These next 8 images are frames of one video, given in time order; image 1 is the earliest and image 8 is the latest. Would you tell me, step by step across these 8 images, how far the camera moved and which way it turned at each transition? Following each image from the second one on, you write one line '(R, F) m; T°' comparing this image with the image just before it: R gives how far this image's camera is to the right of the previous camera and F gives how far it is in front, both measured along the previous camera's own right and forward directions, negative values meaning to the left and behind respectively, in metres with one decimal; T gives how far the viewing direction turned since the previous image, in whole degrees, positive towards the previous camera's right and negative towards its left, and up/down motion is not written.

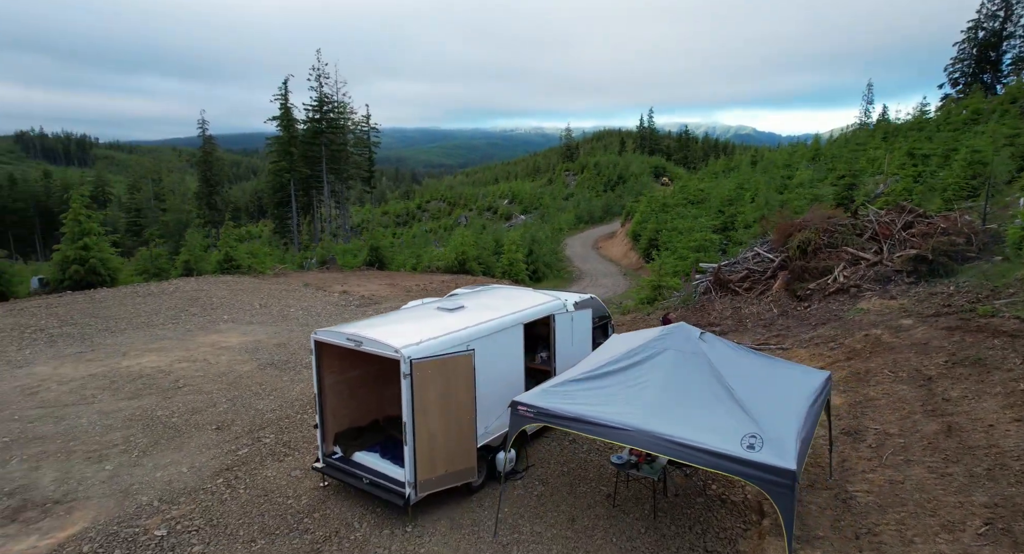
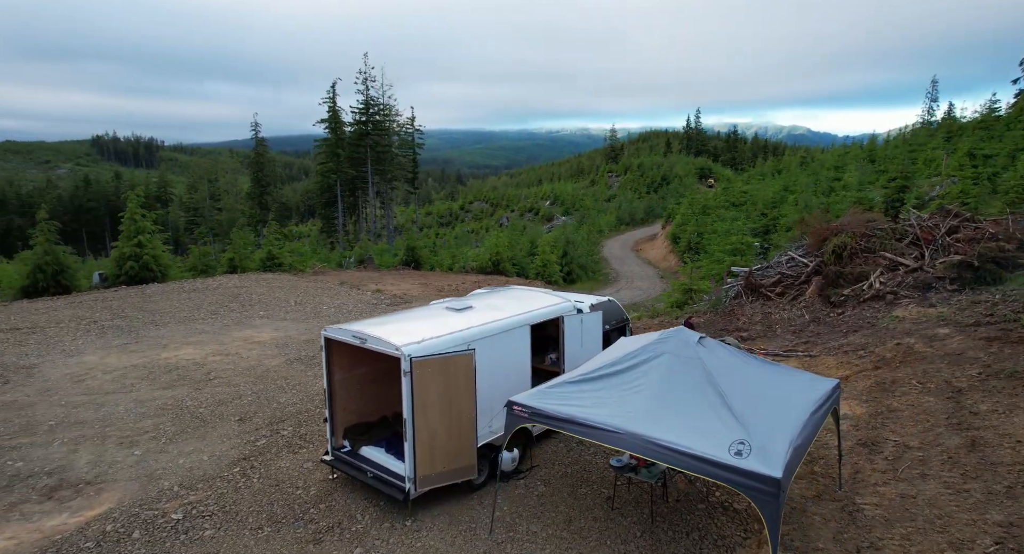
(+0.5, -0.1) m; -4°
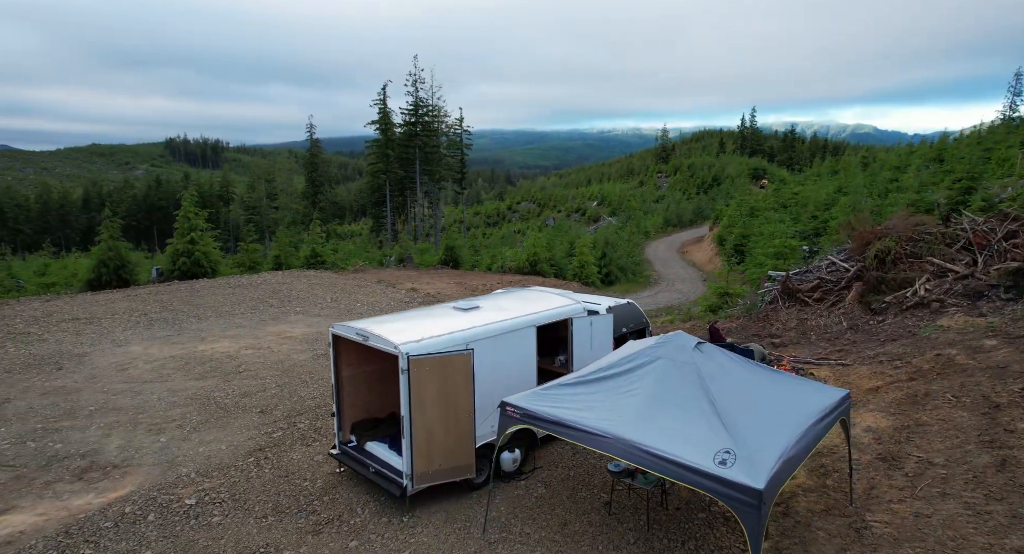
(+0.6, 0.0) m; -5°
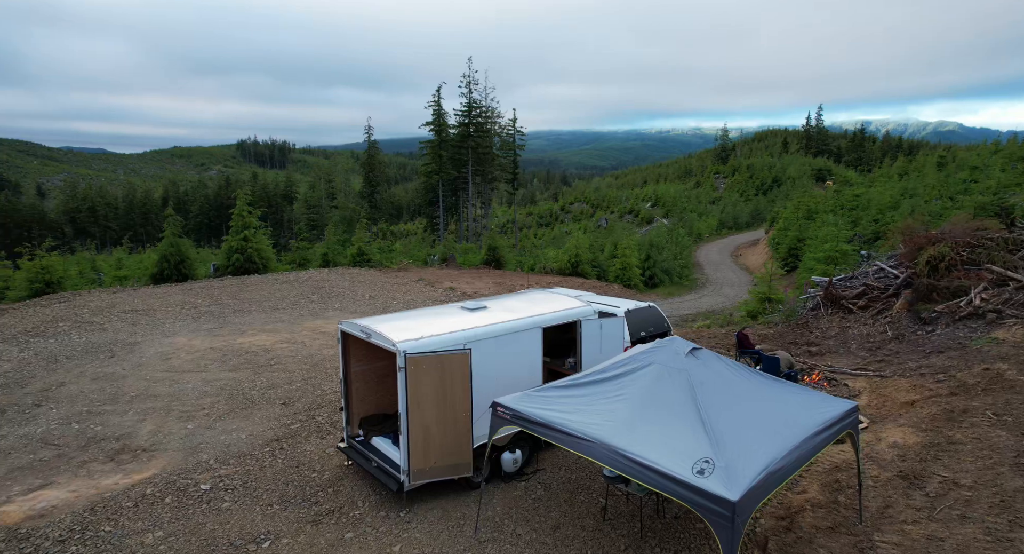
(+0.7, 0.0) m; -6°
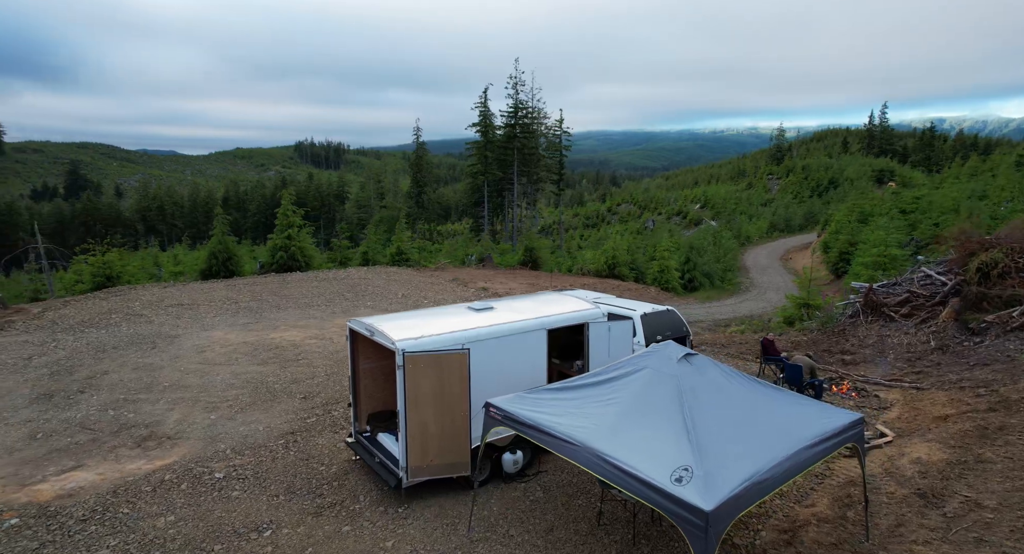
(+0.6, 0.0) m; -5°
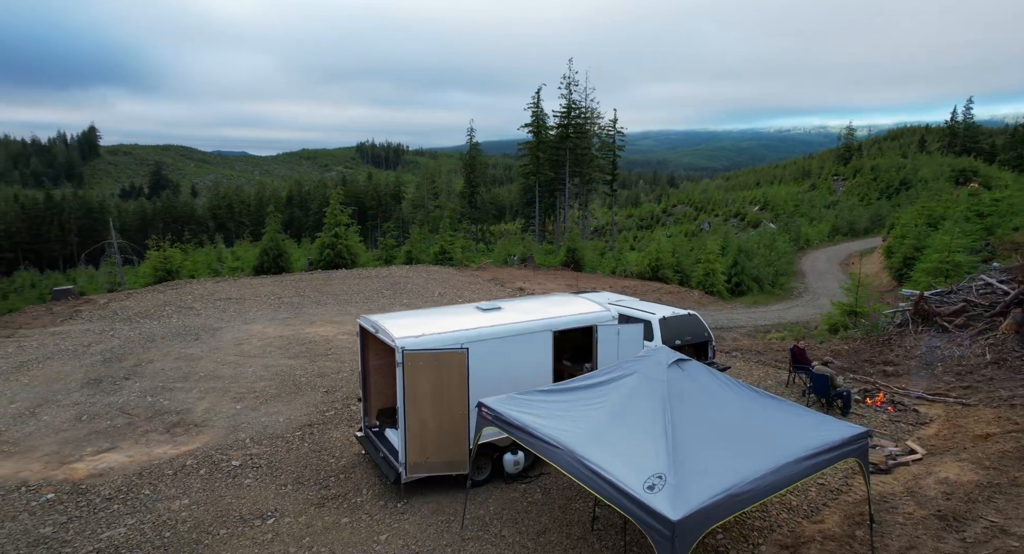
(+0.7, 0.0) m; -6°
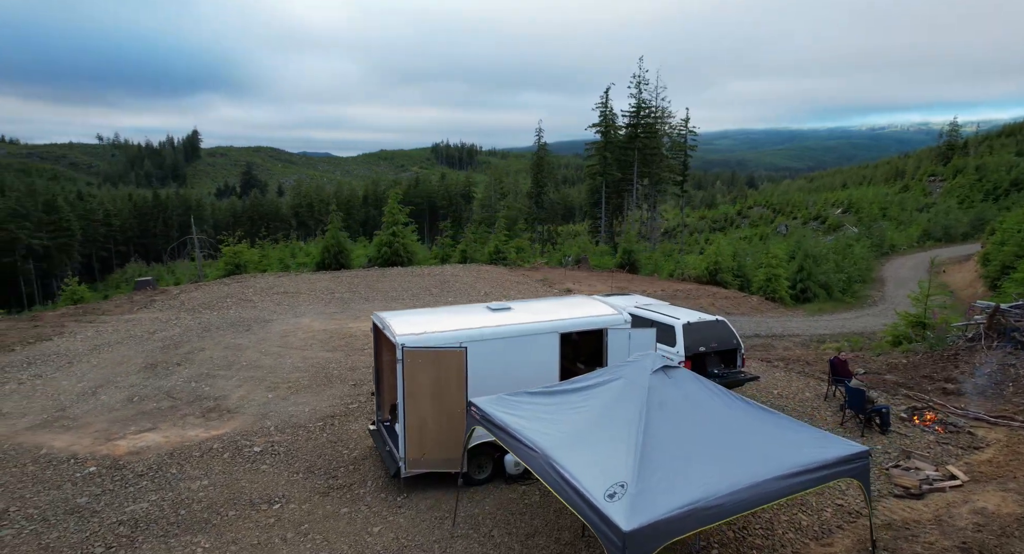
(+0.9, +0.1) m; -7°
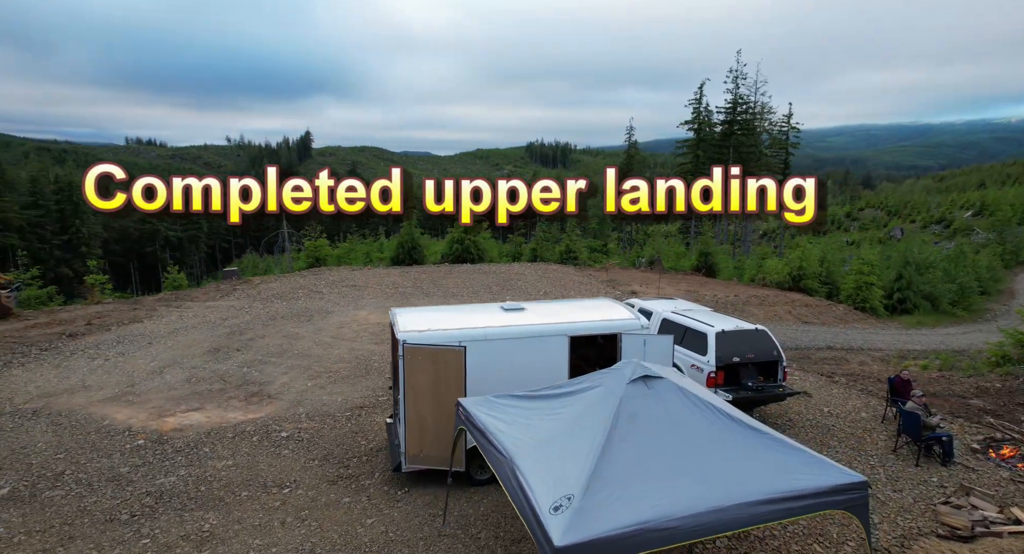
(+1.1, +0.3) m; -9°
